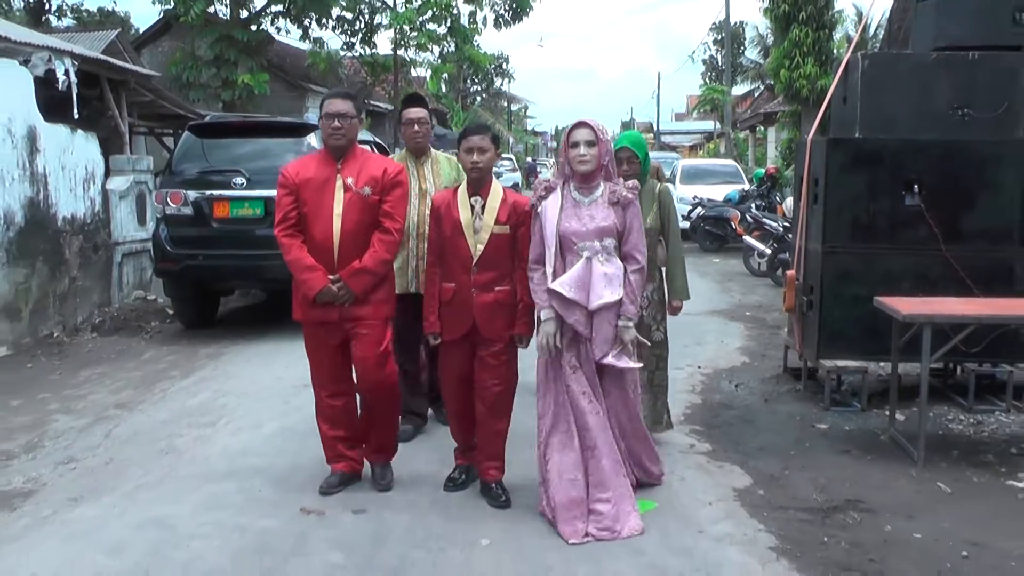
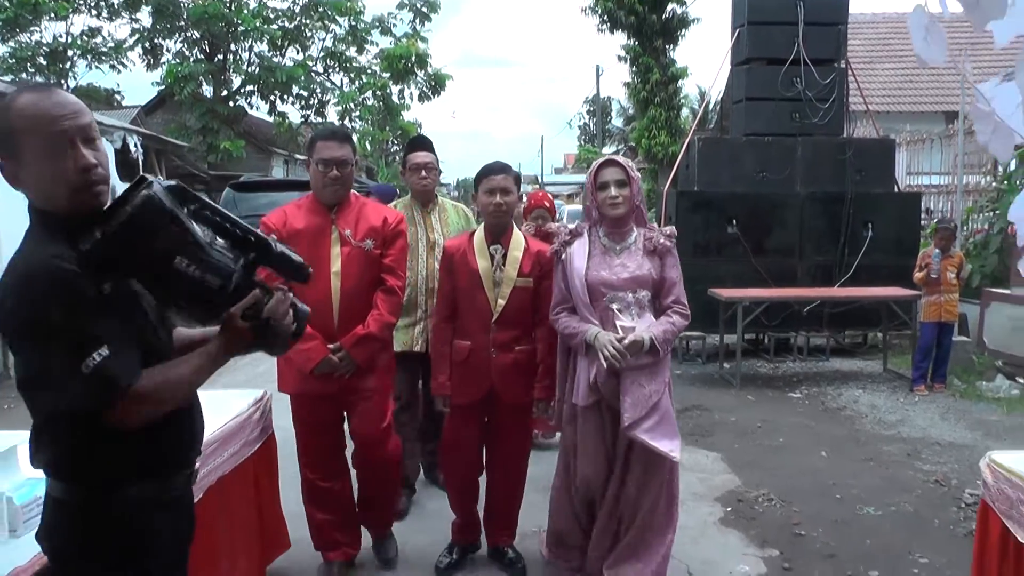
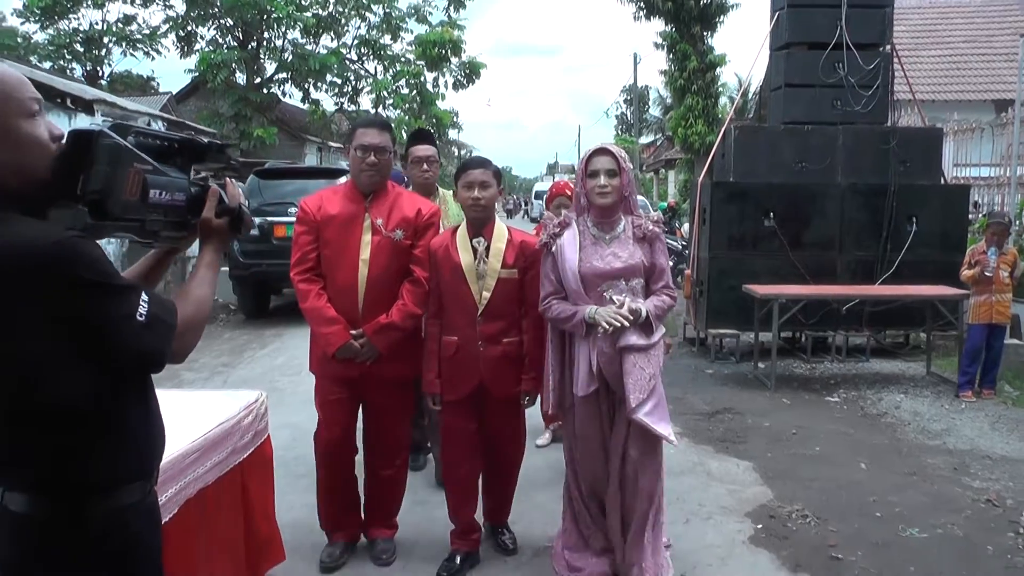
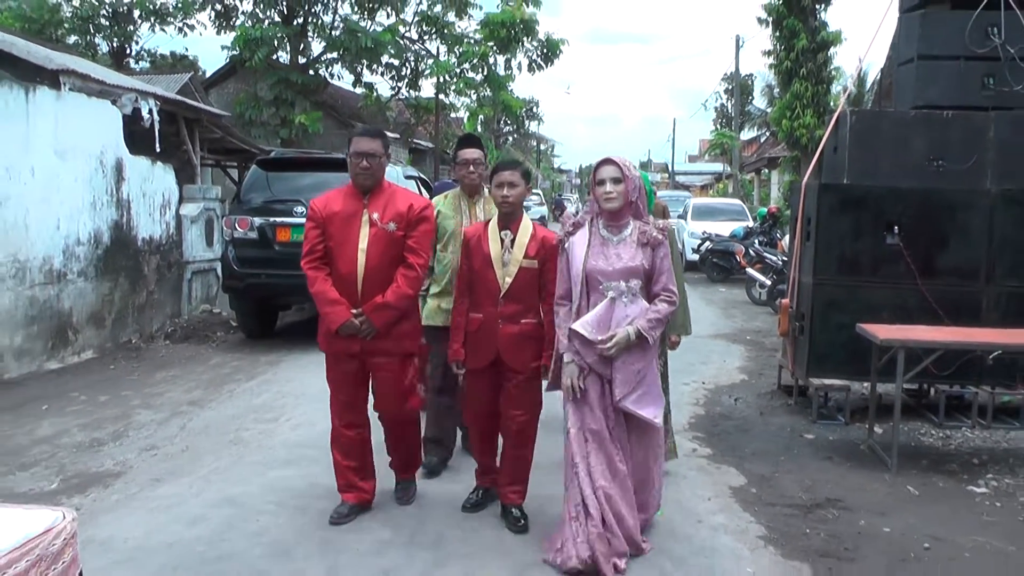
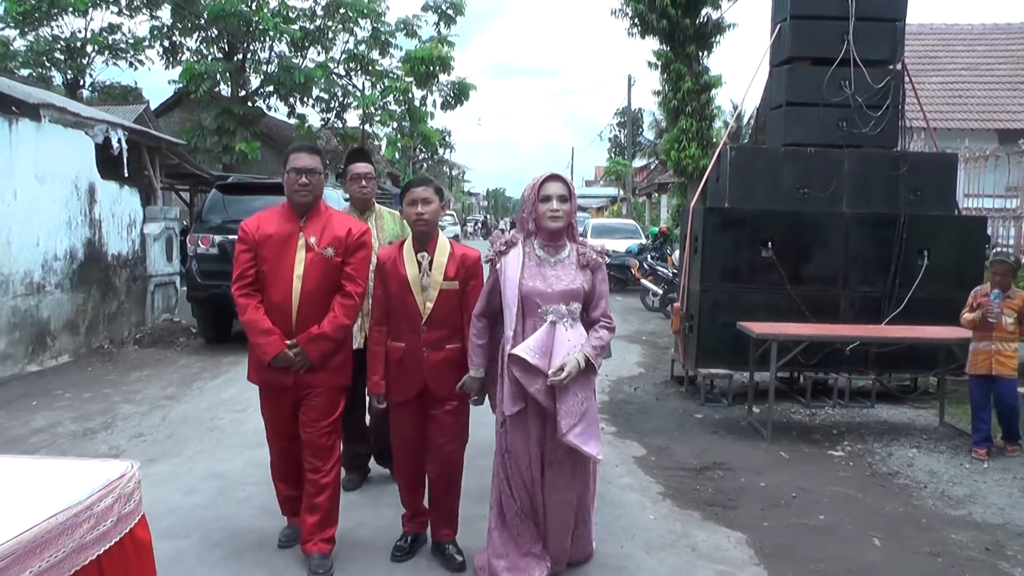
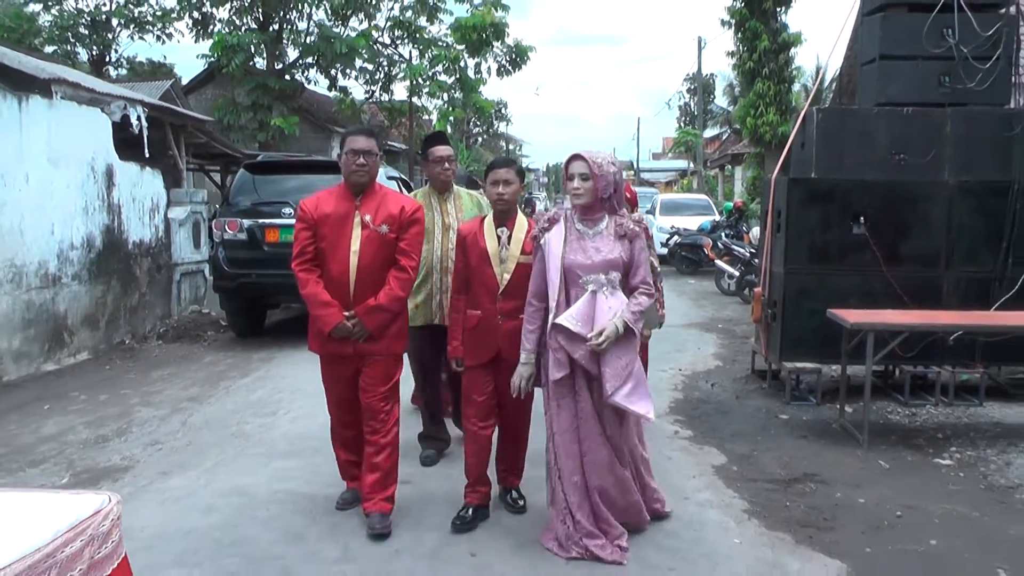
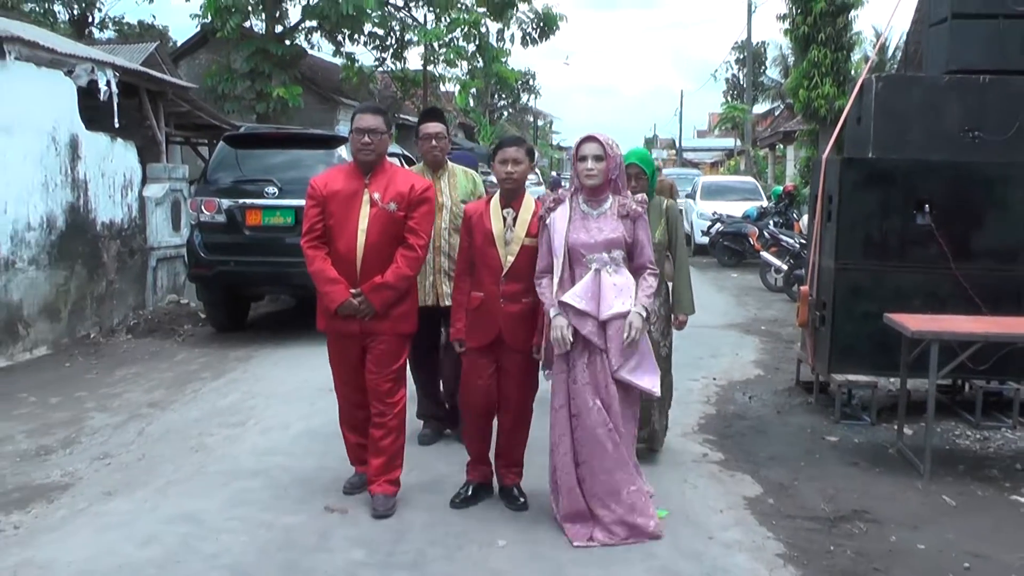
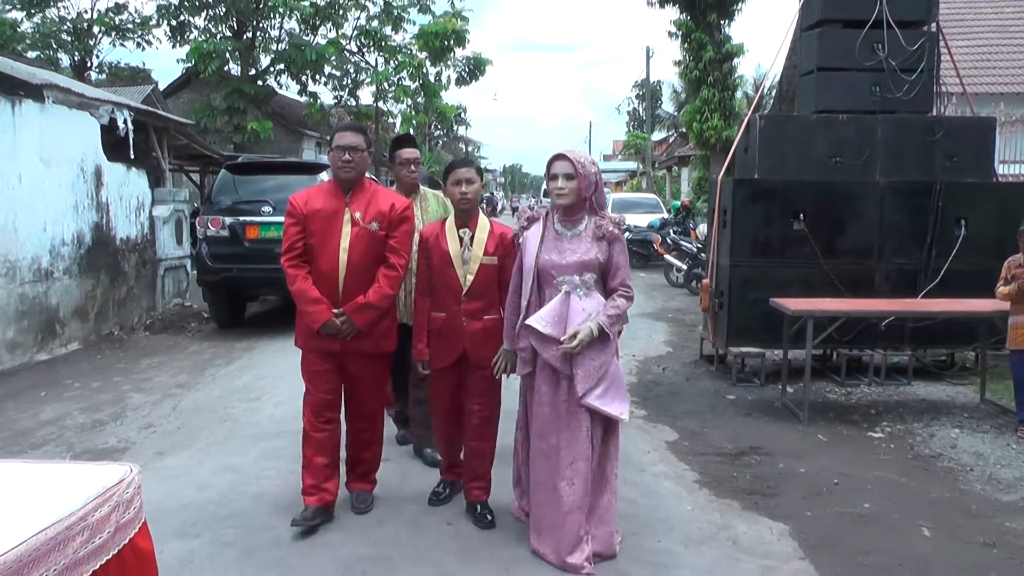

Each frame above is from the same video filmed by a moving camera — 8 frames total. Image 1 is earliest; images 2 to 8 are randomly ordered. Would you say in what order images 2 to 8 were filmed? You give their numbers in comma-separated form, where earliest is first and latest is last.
7, 4, 6, 8, 5, 3, 2
